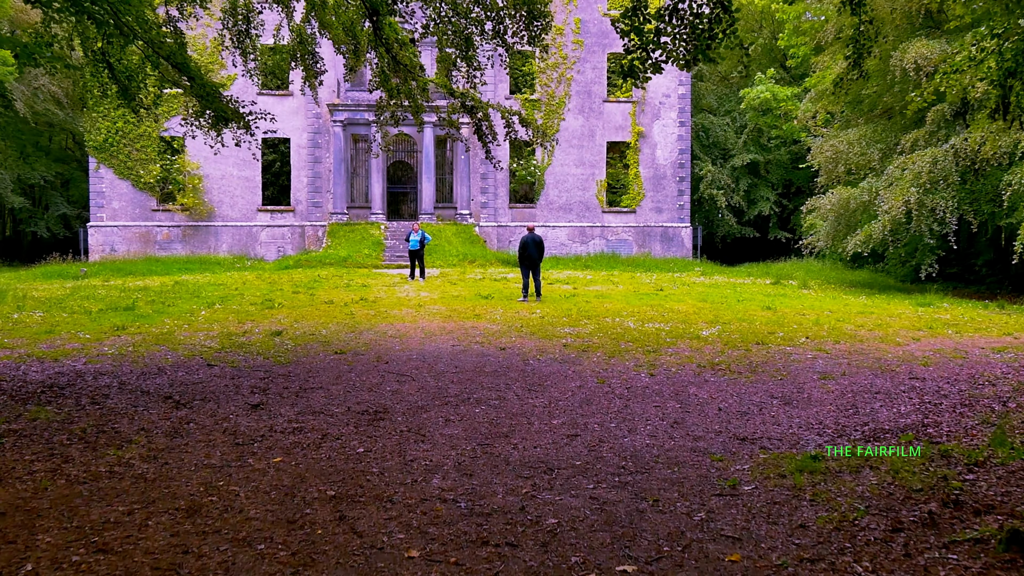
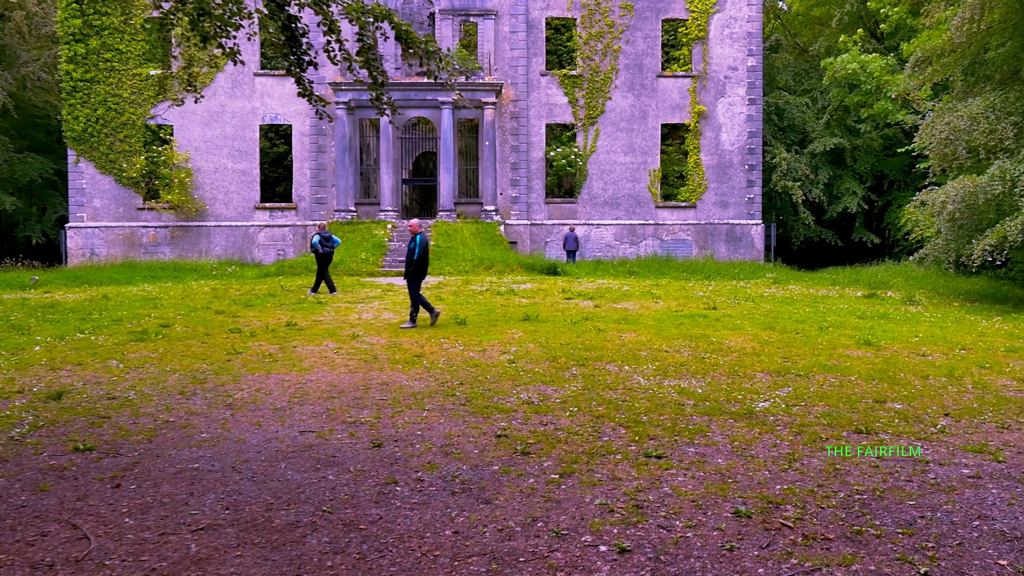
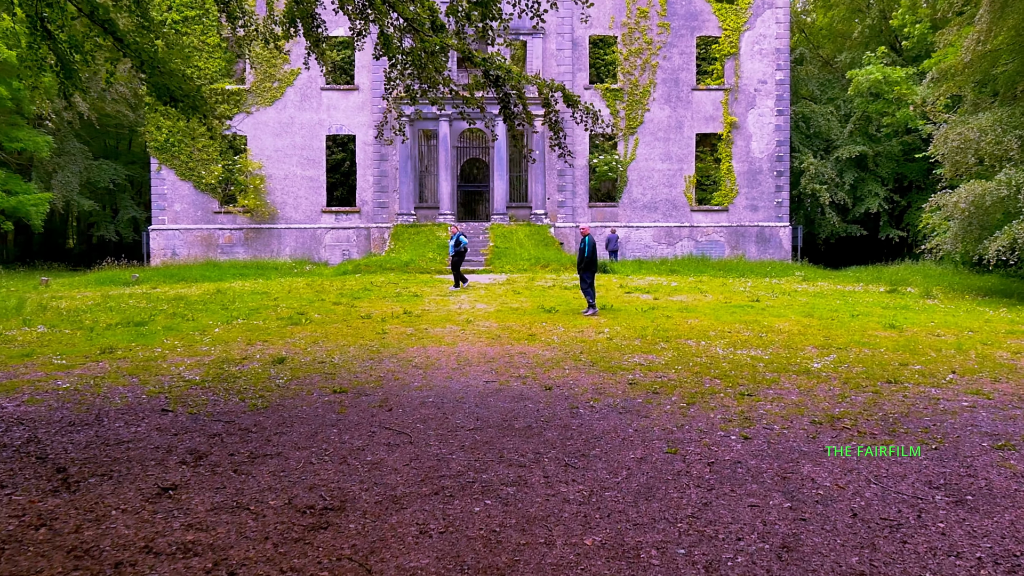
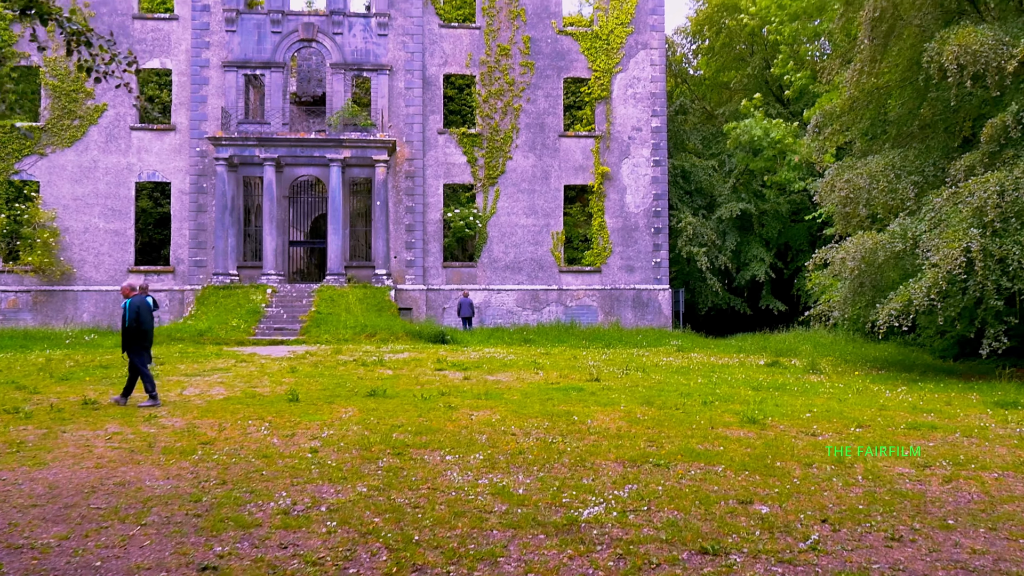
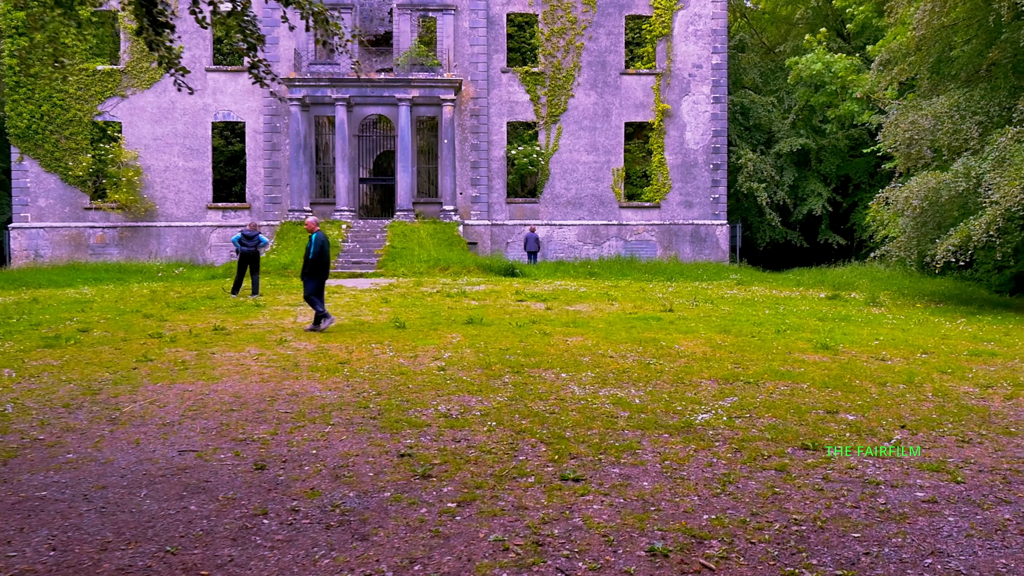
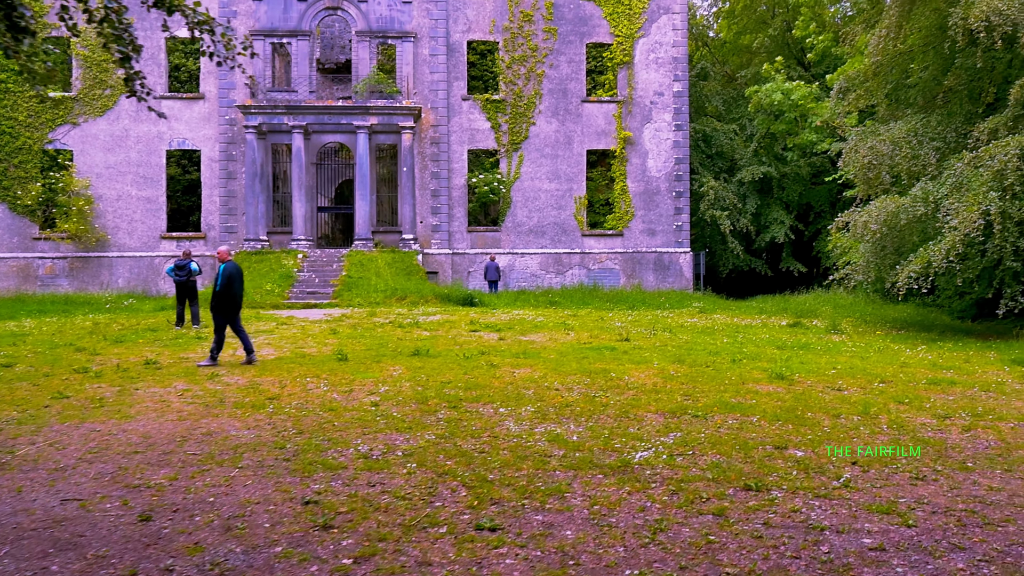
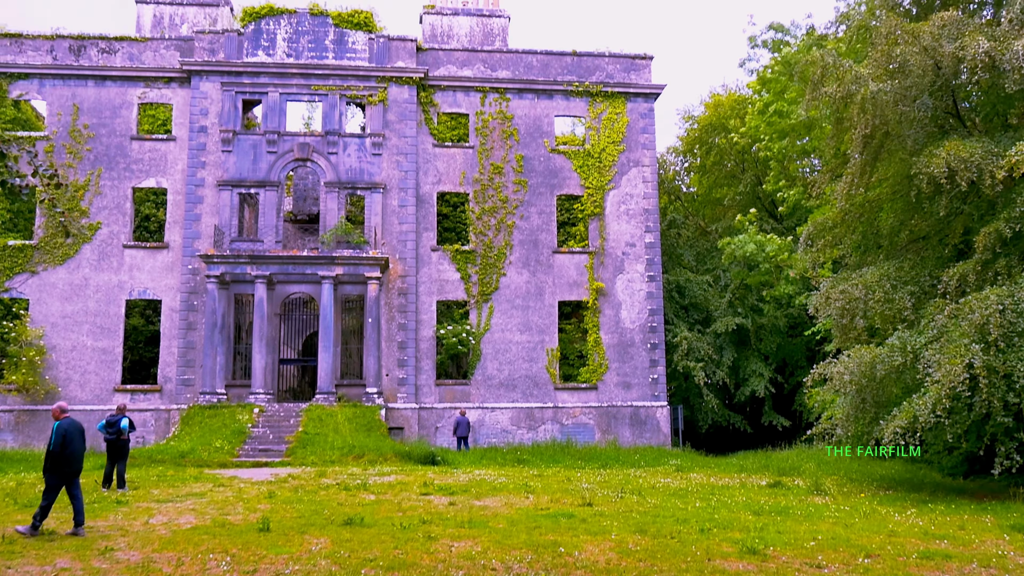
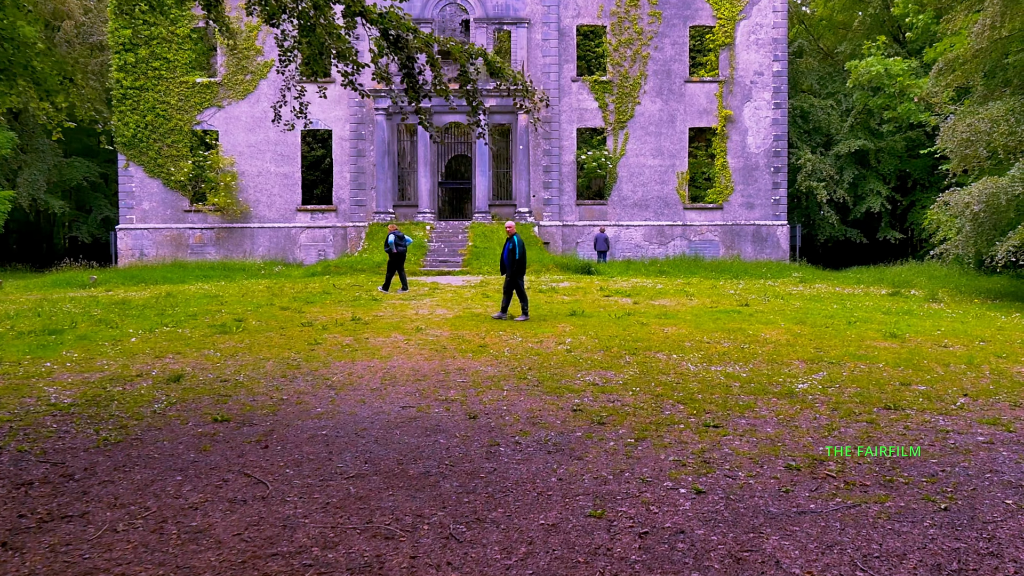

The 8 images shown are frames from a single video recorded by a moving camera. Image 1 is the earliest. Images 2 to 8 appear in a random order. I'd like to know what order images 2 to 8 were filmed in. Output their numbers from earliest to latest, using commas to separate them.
3, 8, 2, 5, 6, 4, 7
